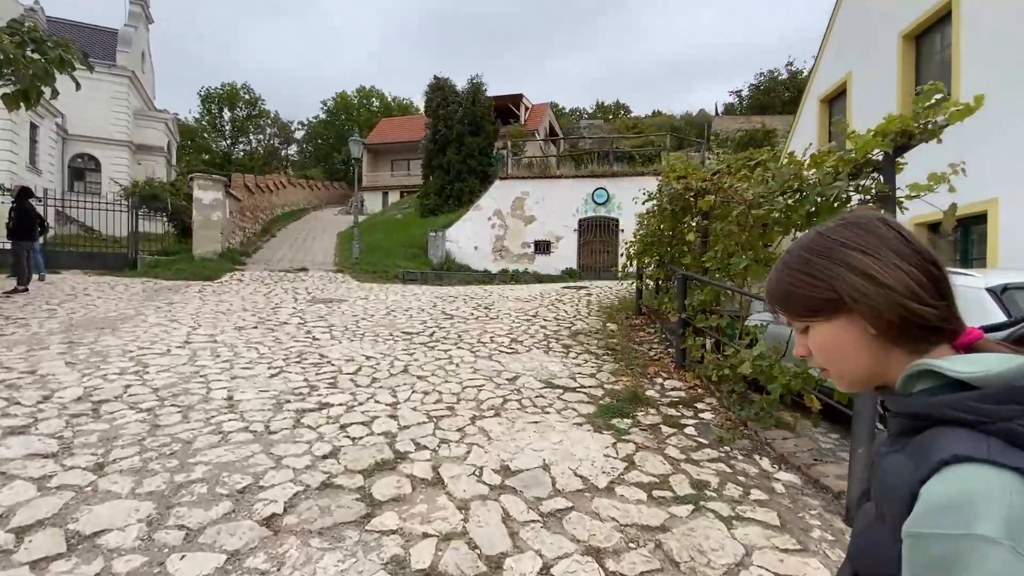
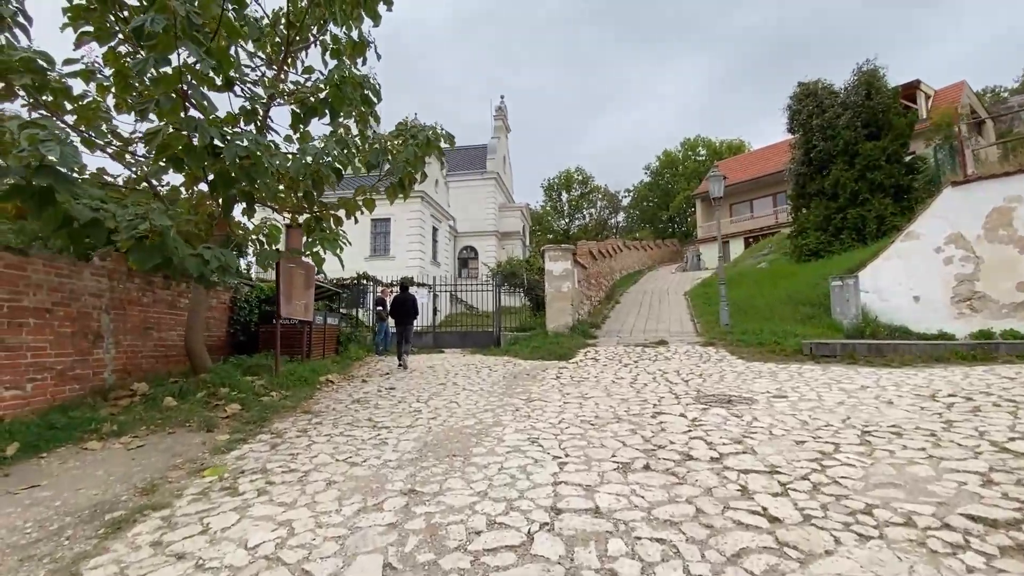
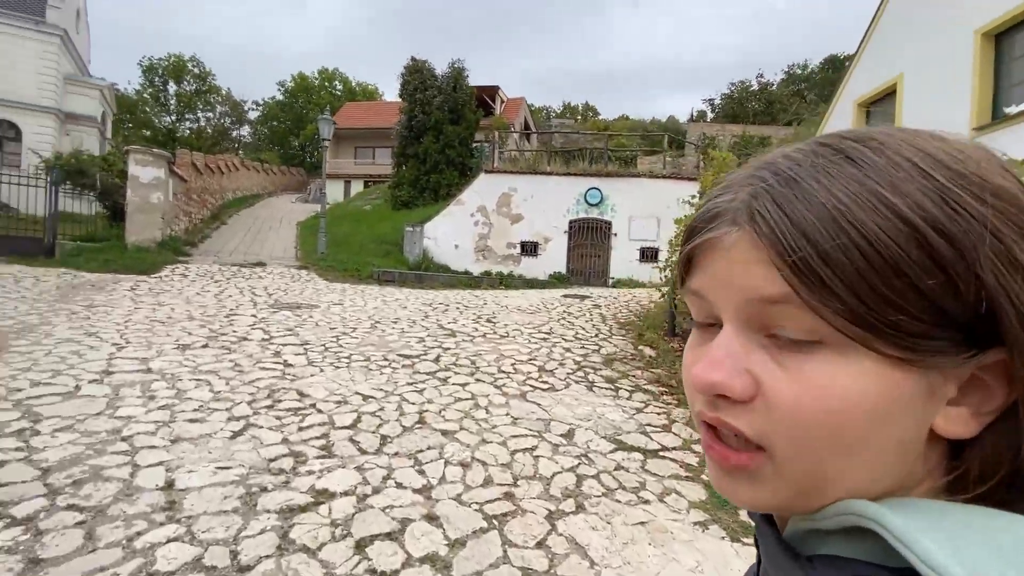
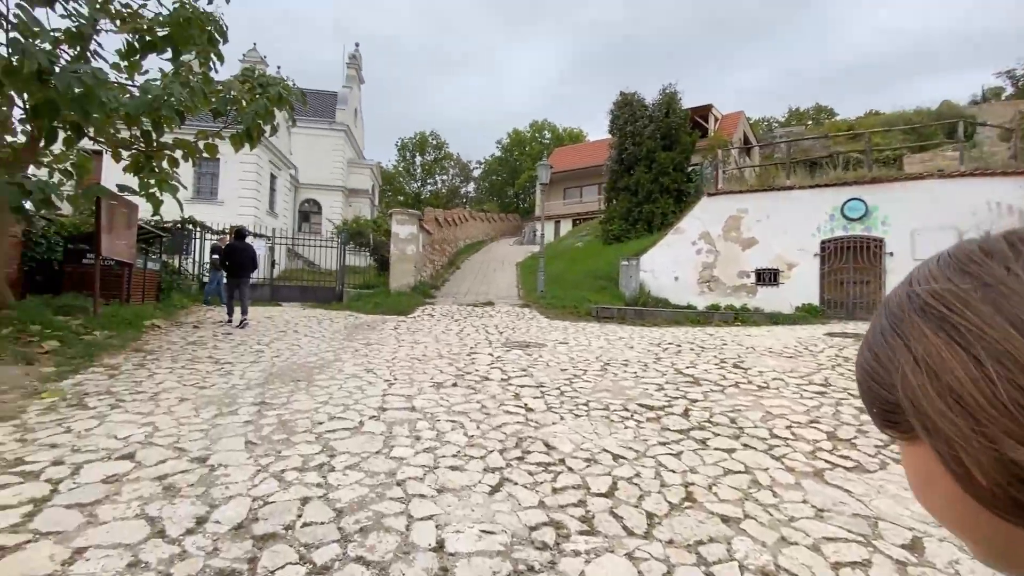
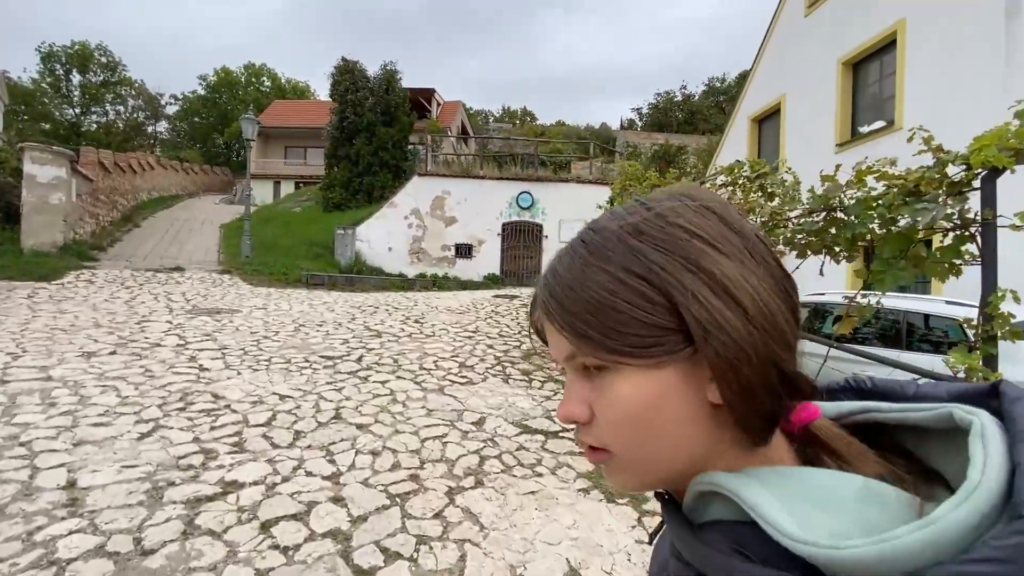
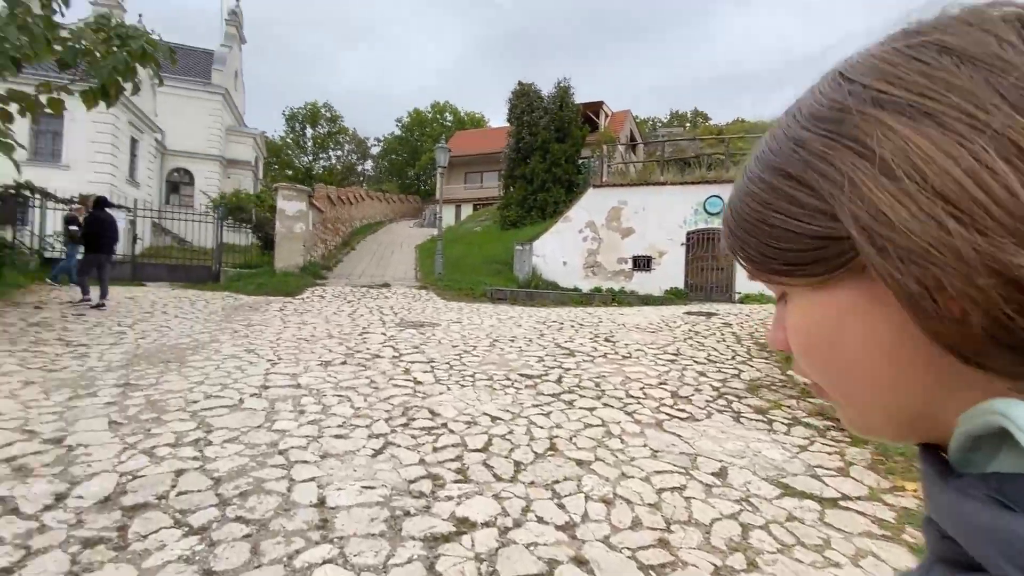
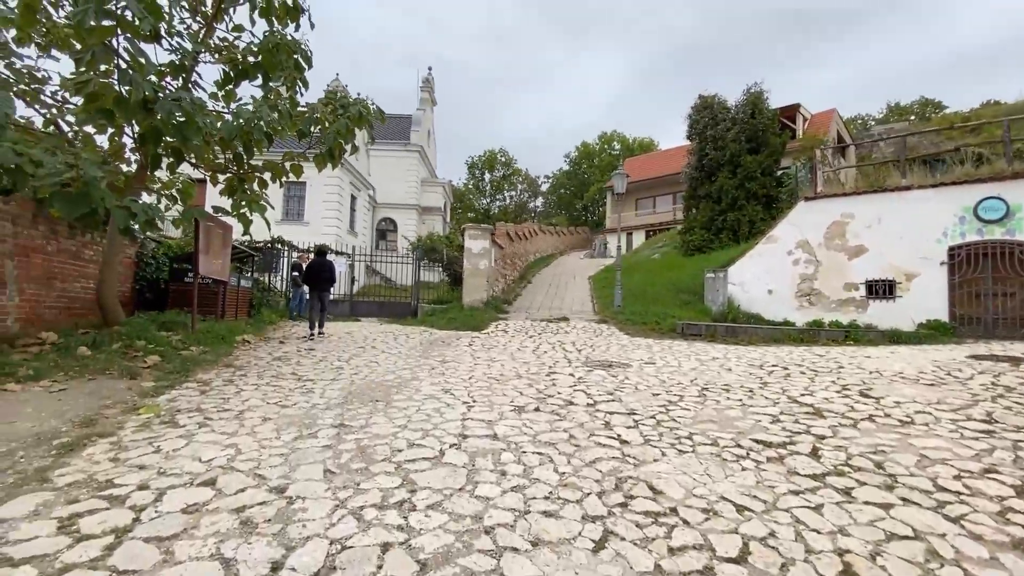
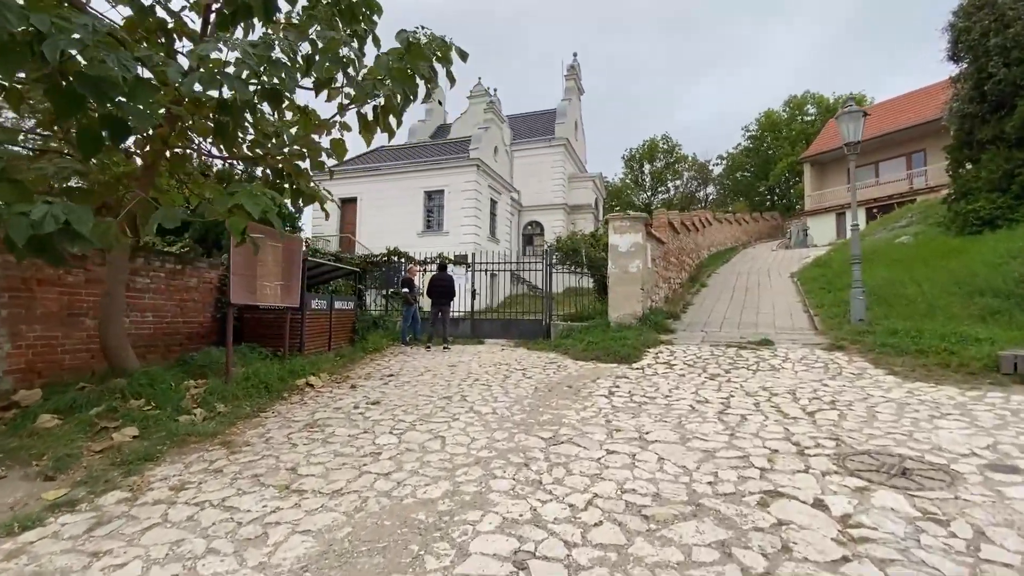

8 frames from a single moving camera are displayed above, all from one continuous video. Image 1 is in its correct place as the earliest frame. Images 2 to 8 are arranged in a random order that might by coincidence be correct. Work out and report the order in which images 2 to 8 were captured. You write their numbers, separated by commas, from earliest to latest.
5, 3, 6, 4, 7, 2, 8
